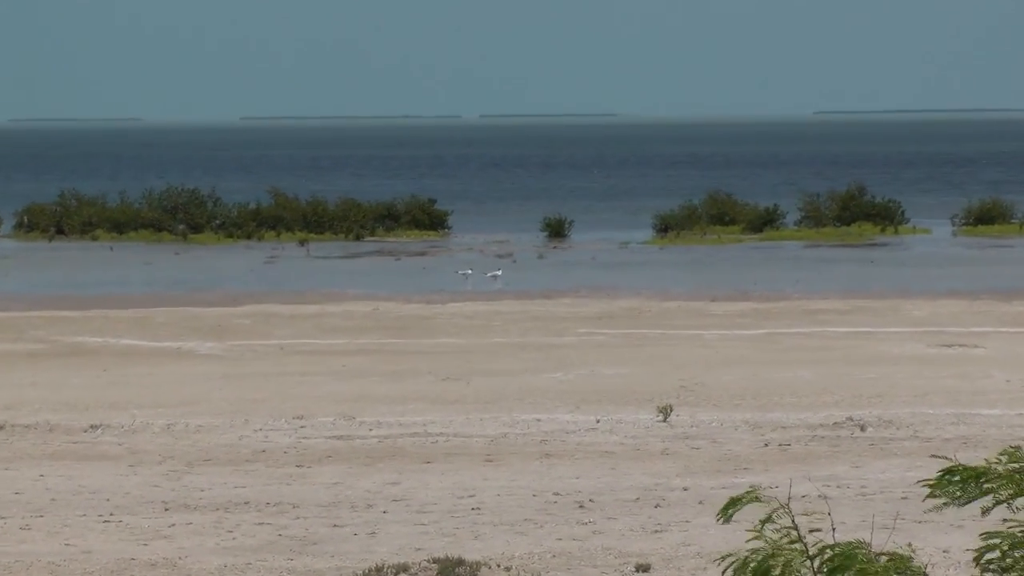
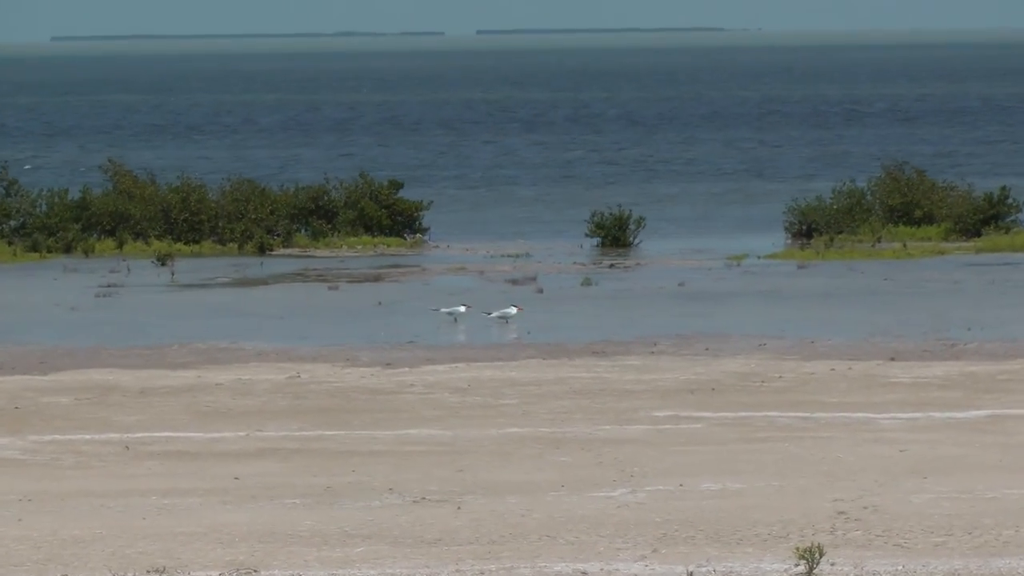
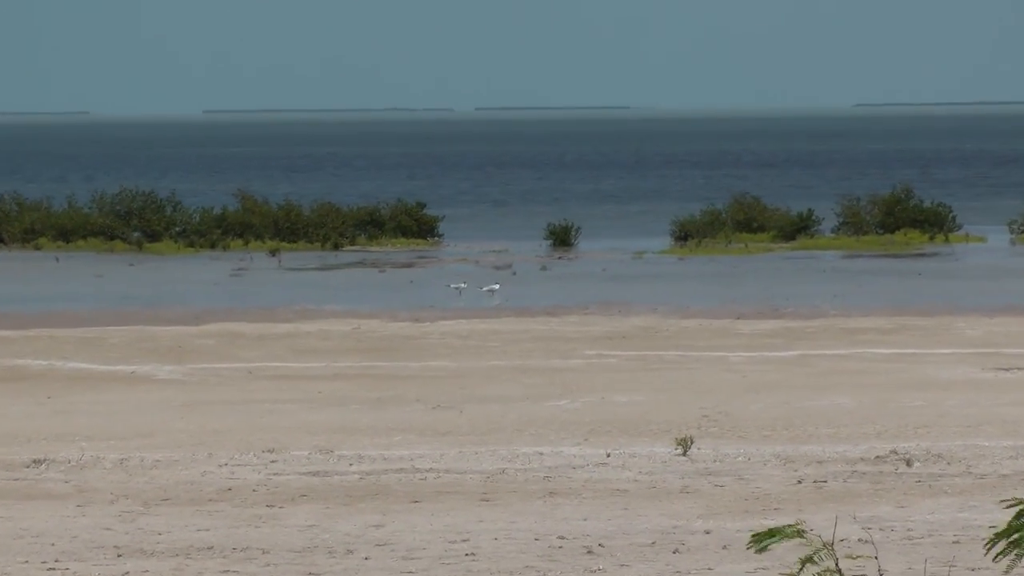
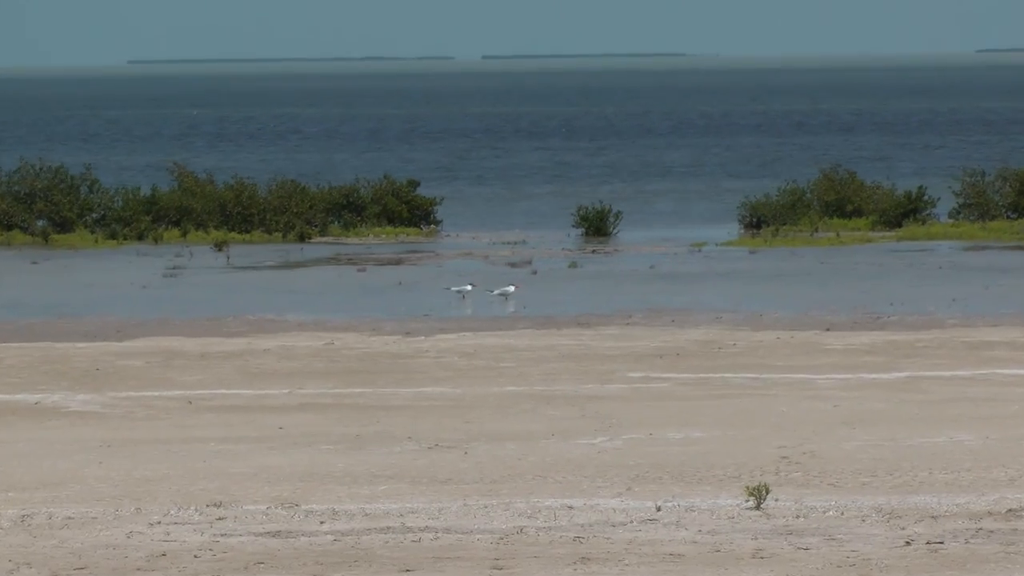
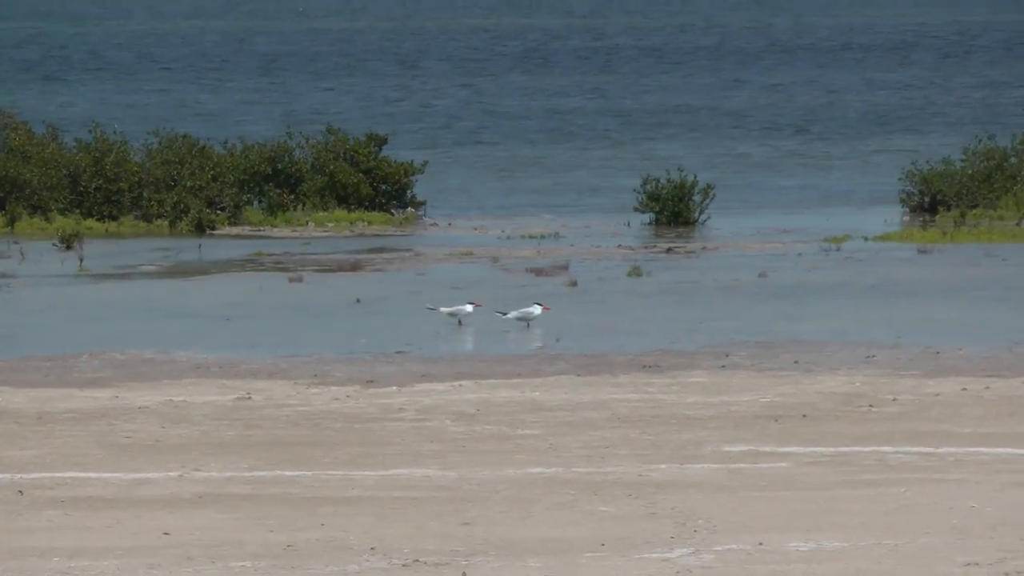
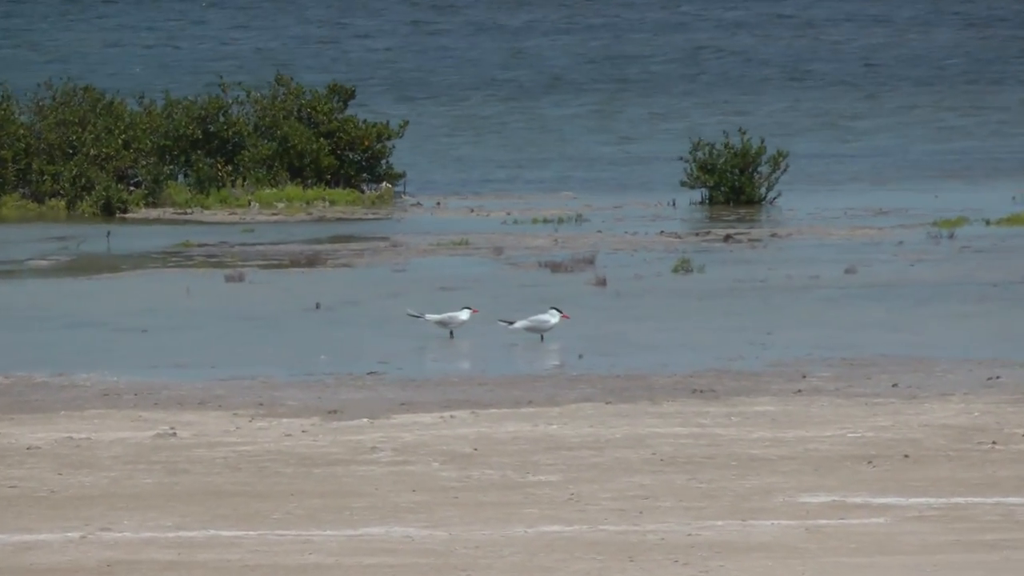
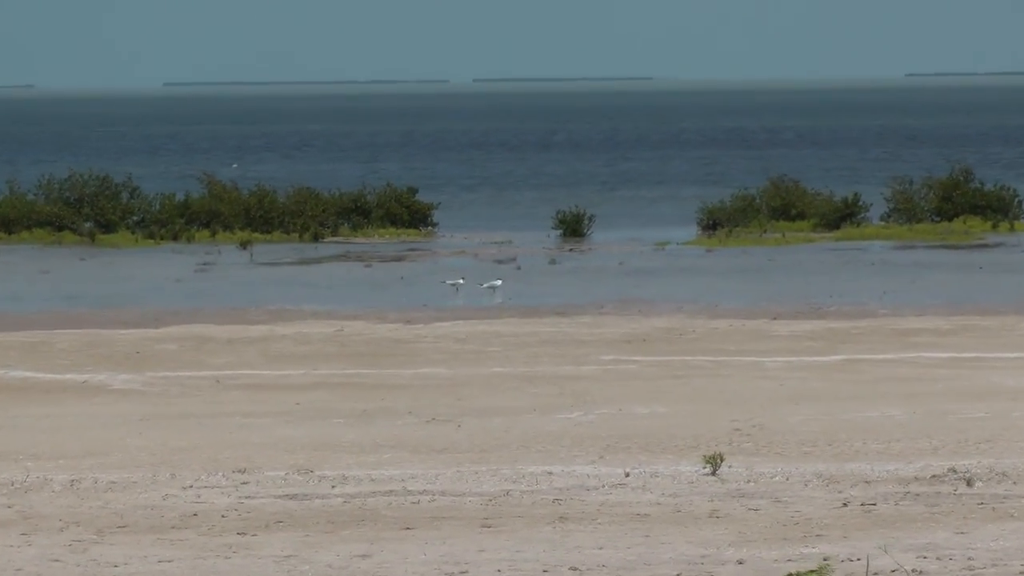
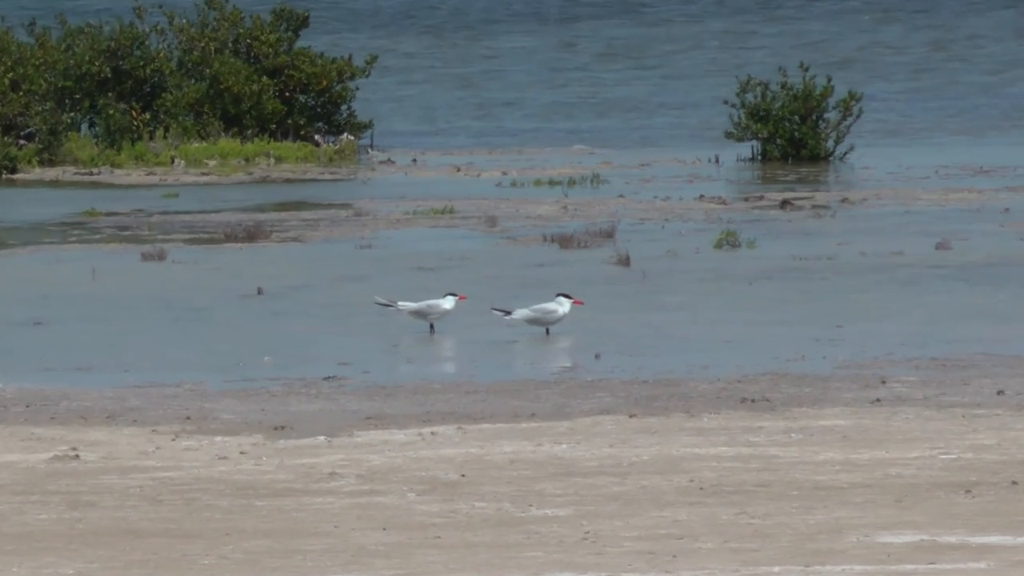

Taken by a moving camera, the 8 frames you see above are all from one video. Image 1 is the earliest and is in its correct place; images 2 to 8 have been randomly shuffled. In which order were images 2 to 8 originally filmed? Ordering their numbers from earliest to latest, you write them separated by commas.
3, 7, 4, 2, 5, 6, 8
